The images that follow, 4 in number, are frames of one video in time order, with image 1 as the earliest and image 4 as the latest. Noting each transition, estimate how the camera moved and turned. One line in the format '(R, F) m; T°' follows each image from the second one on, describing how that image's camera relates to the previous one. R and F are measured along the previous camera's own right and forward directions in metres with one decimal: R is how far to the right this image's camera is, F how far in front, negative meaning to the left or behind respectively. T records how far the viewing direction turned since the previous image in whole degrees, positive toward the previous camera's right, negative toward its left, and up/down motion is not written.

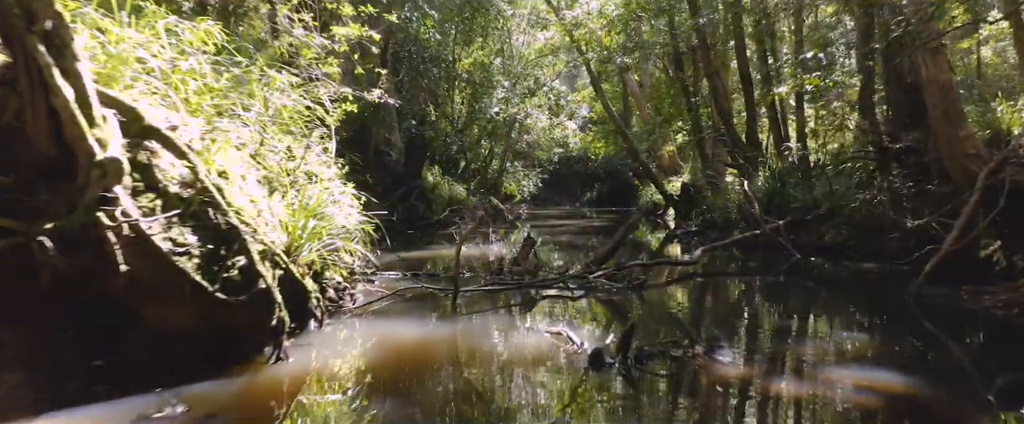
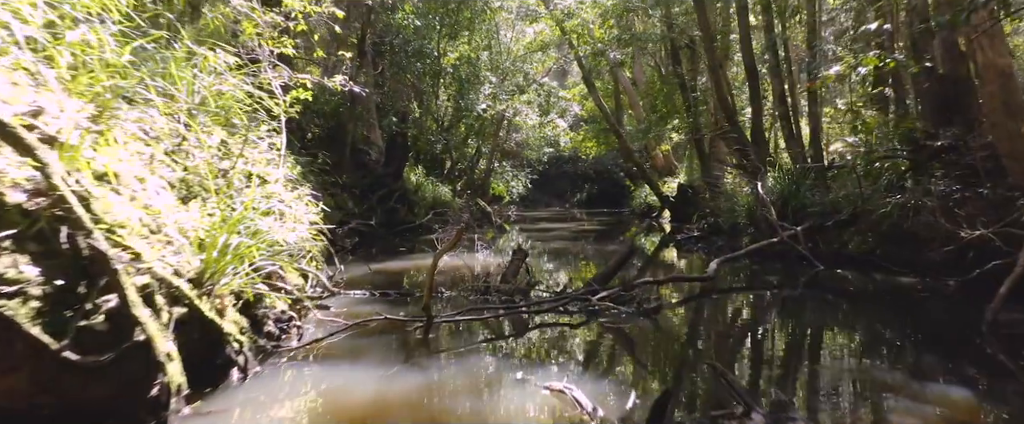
(0.0, +1.1) m; +1°
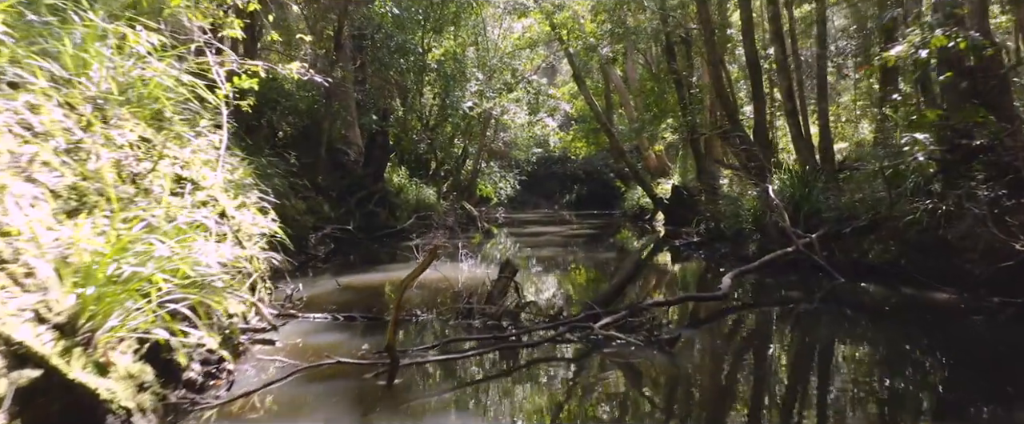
(0.0, +0.8) m; +1°
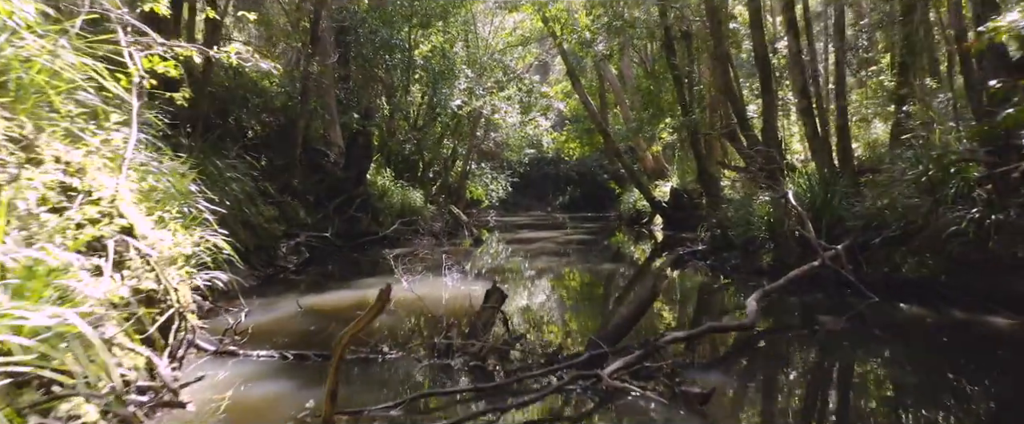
(0.0, +0.9) m; +1°
